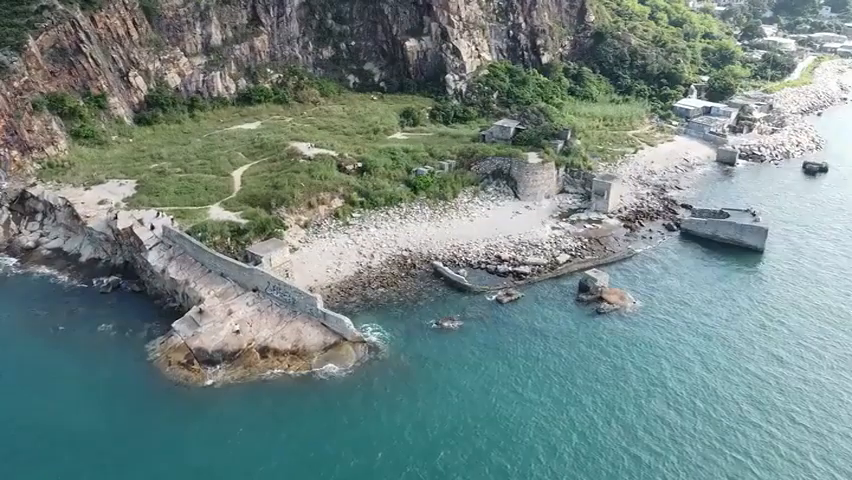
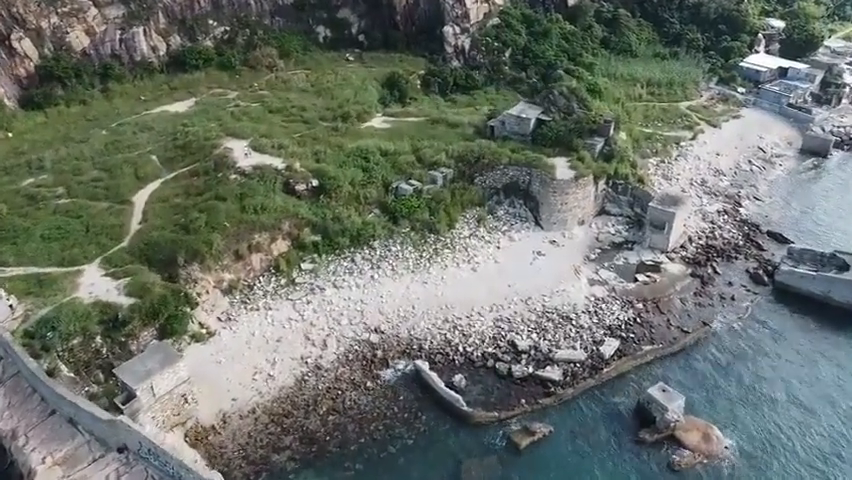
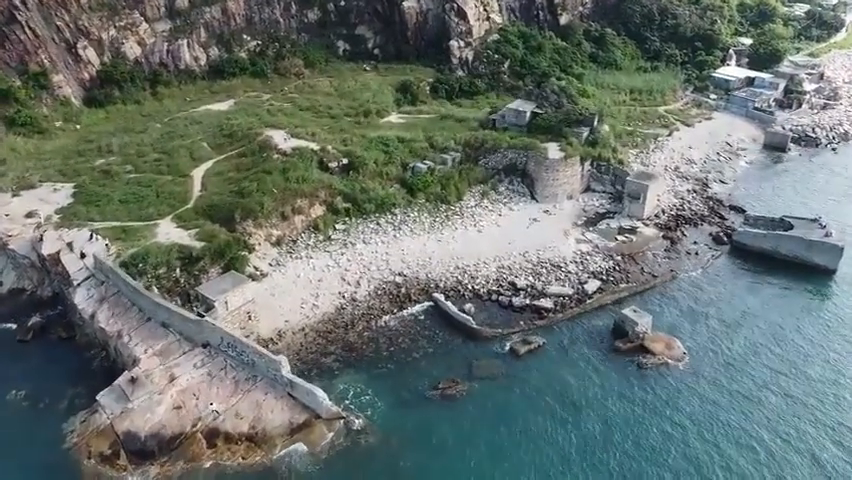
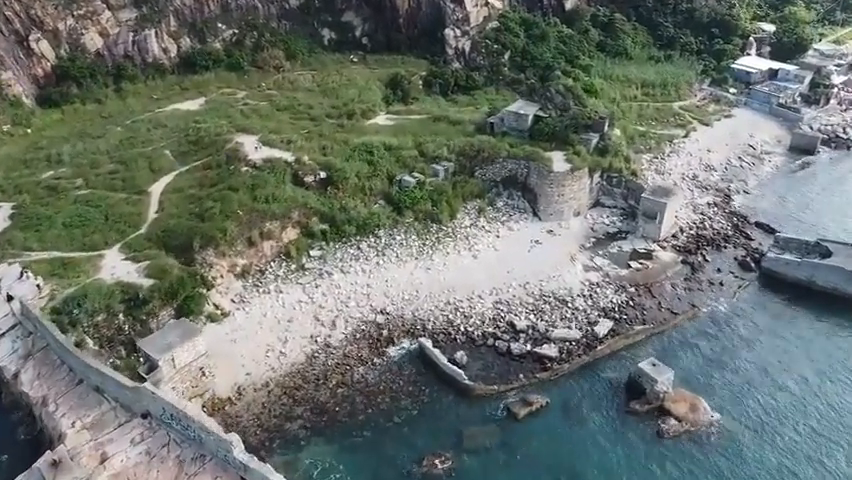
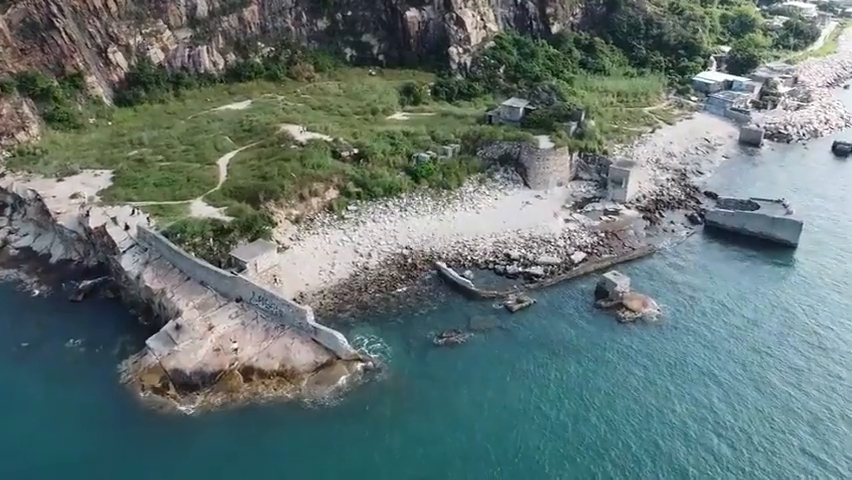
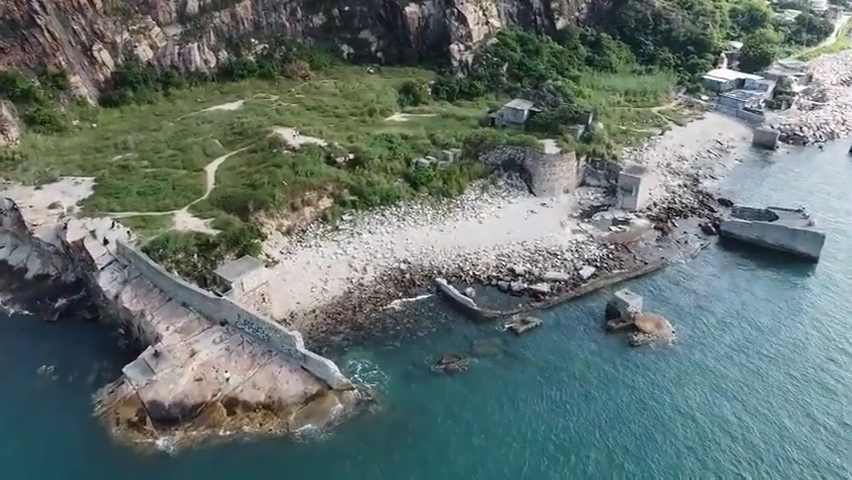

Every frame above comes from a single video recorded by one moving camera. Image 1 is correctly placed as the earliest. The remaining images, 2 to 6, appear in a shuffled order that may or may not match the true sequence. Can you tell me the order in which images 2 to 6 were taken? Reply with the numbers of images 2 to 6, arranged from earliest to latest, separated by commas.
5, 6, 3, 4, 2
